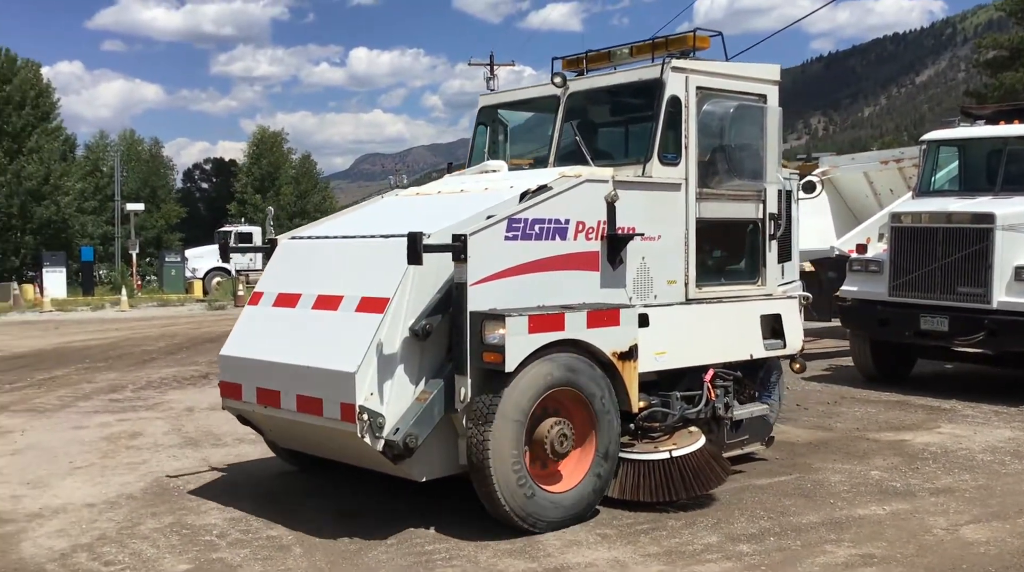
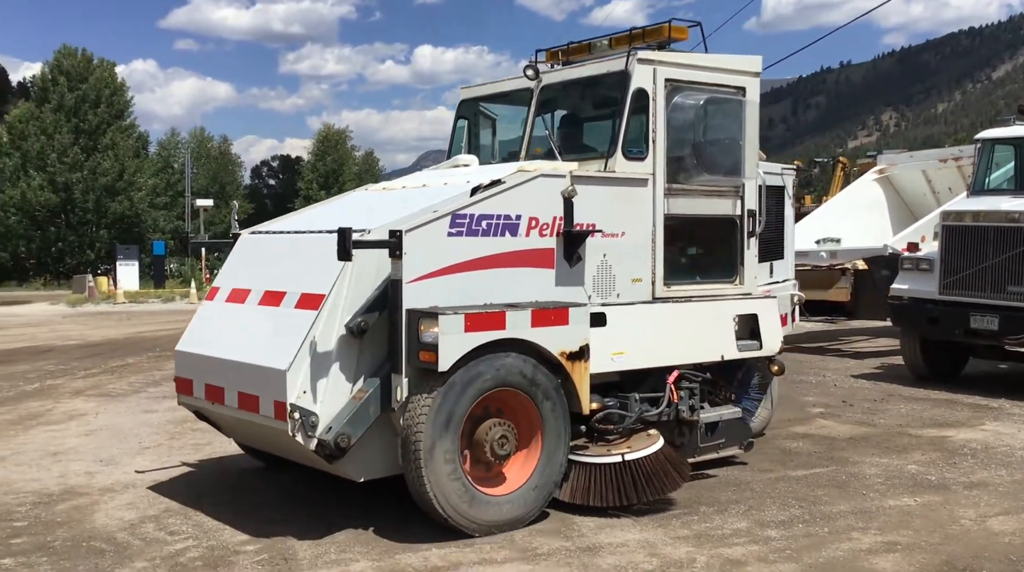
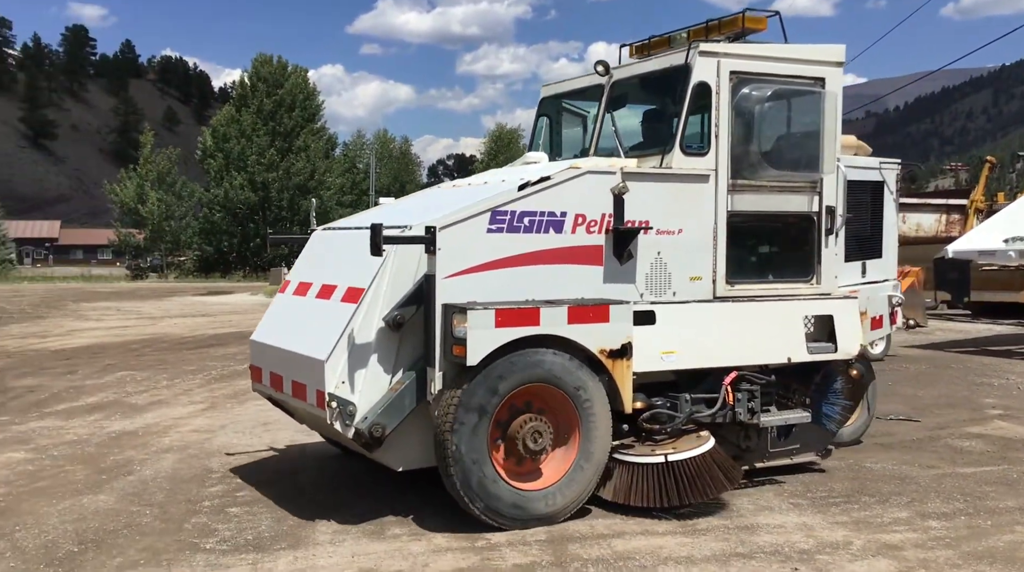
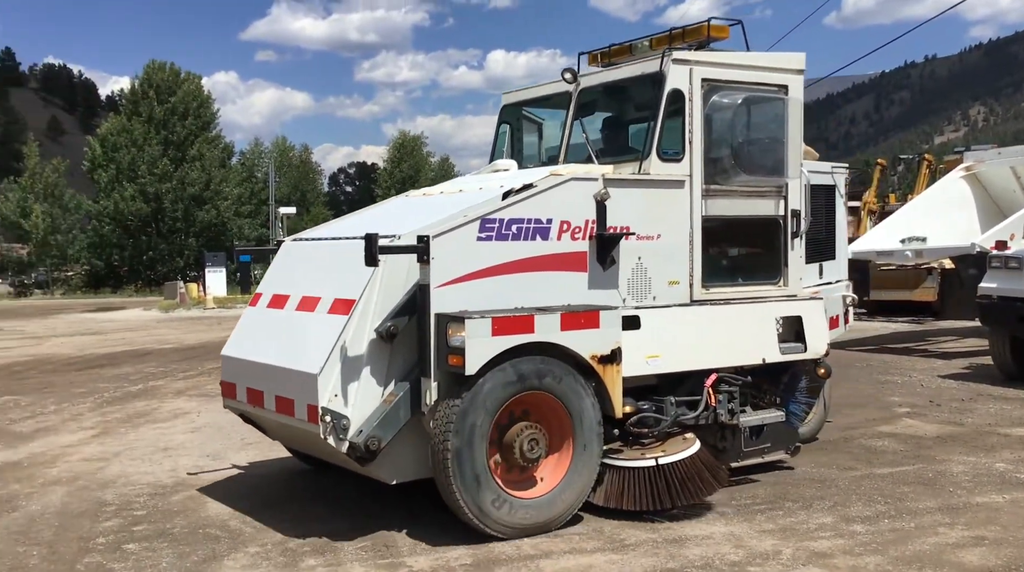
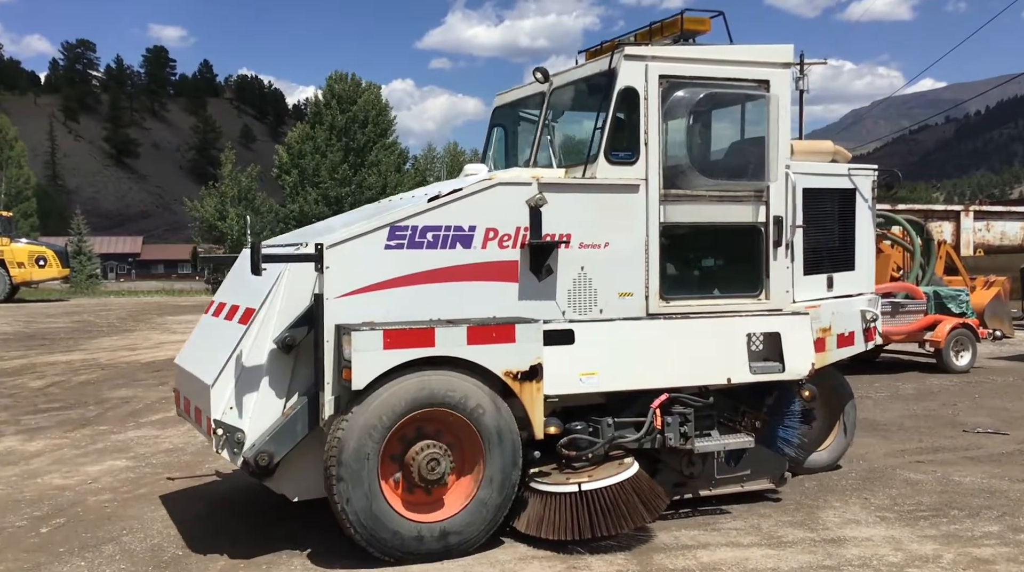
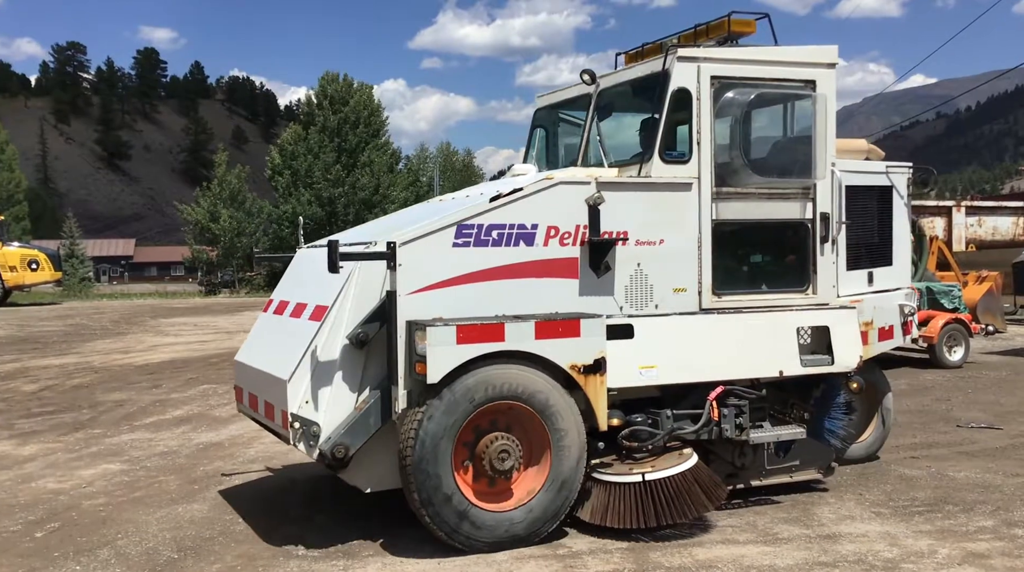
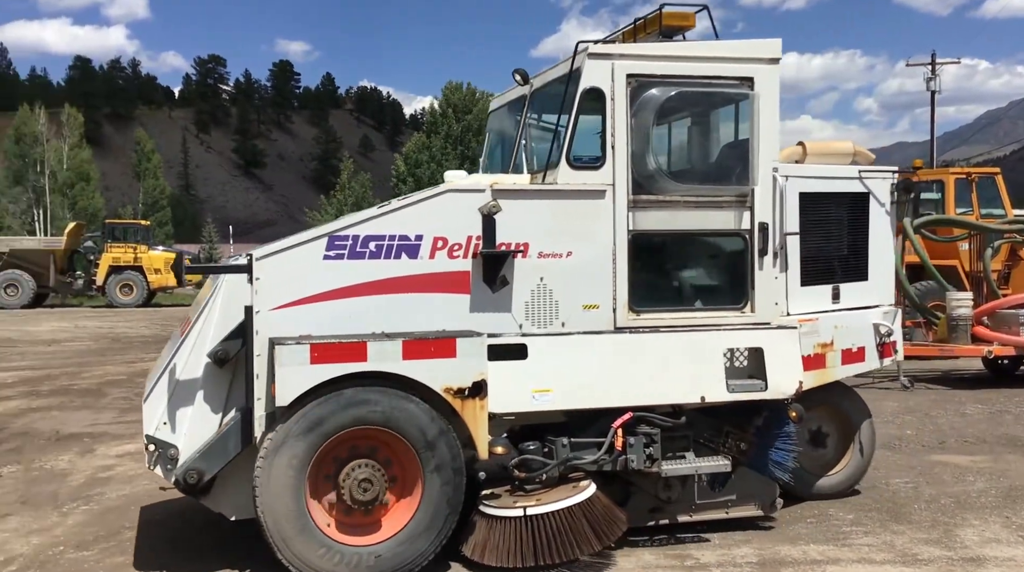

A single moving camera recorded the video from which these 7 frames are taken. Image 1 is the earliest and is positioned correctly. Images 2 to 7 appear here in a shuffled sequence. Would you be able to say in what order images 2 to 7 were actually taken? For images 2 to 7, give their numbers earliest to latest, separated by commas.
2, 4, 3, 6, 5, 7
